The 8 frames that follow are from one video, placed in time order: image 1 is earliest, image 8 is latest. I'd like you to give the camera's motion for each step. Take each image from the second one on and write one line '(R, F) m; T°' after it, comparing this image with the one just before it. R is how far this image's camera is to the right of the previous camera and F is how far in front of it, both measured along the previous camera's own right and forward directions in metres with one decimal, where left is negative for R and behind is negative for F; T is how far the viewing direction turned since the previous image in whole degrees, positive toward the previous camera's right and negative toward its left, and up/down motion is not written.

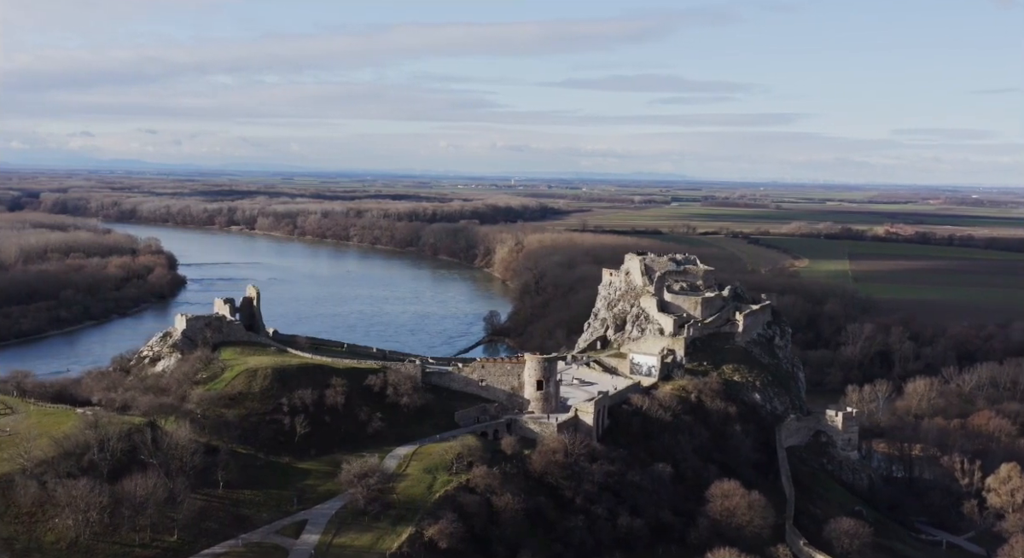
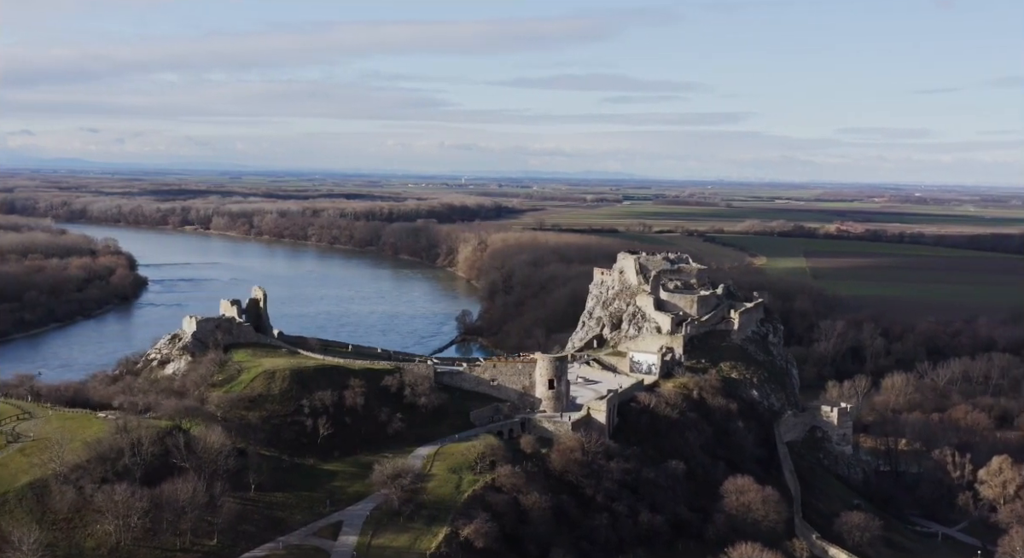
(-2.0, -0.1) m; +3°
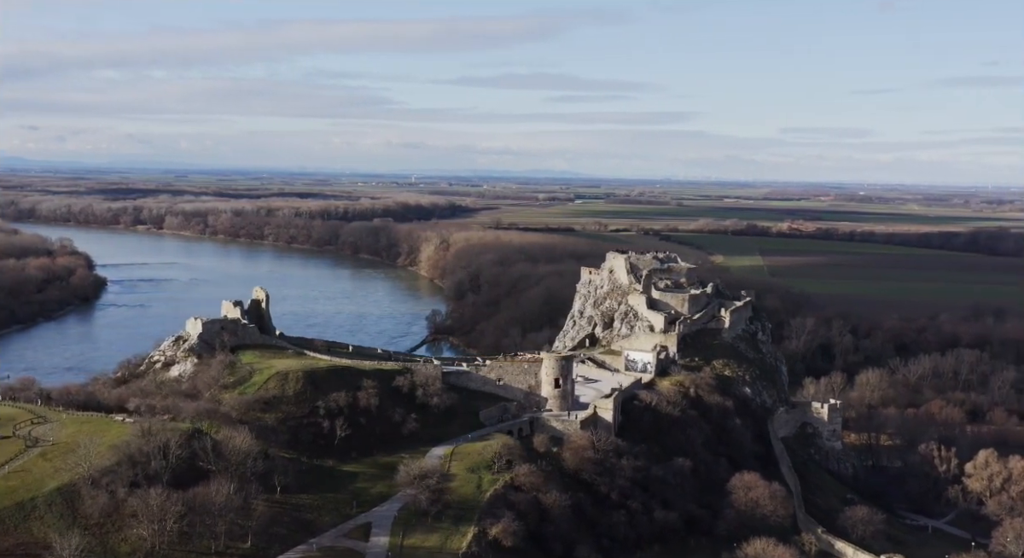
(-1.9, -0.1) m; +3°
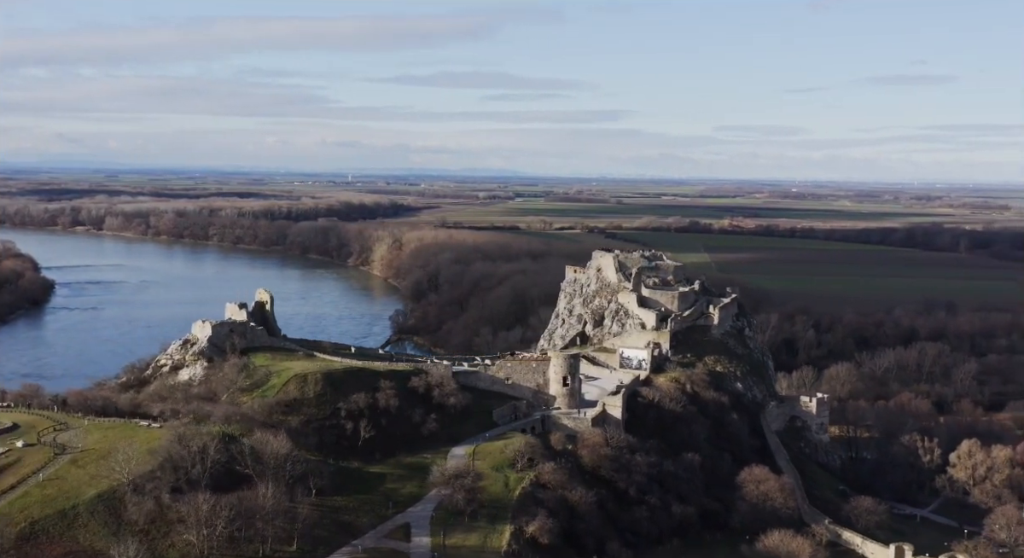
(-2.3, -0.1) m; +3°
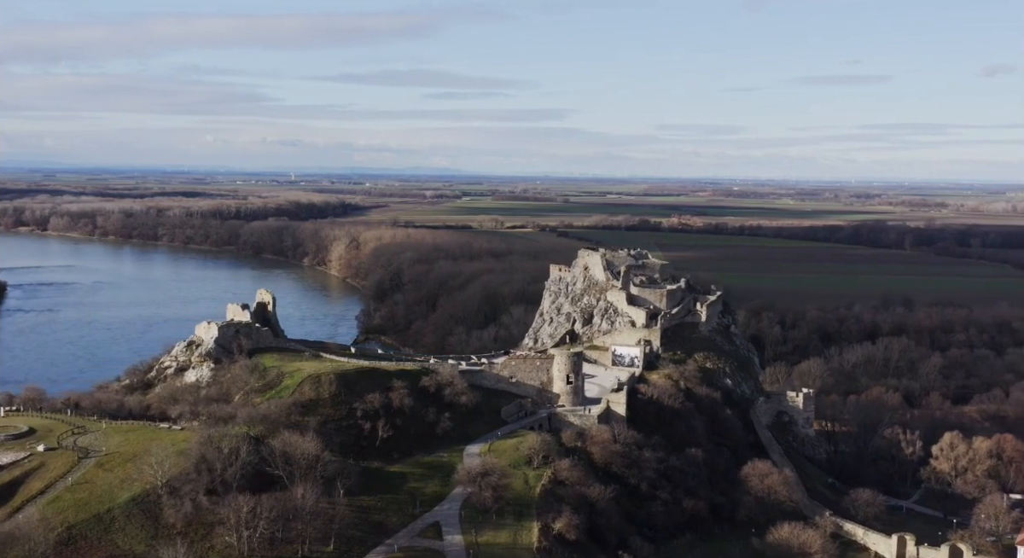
(-2.0, -0.2) m; +3°
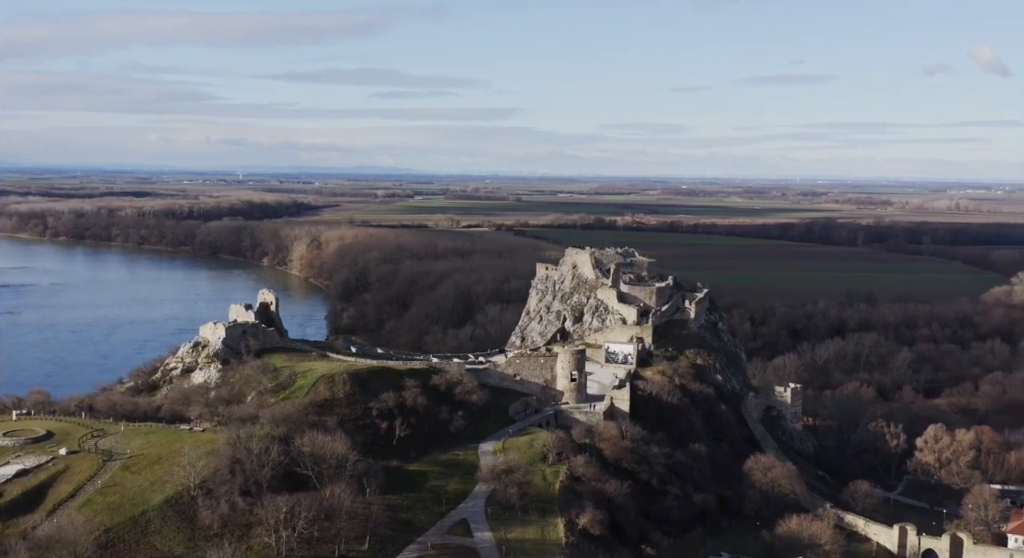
(-1.8, -0.2) m; +3°
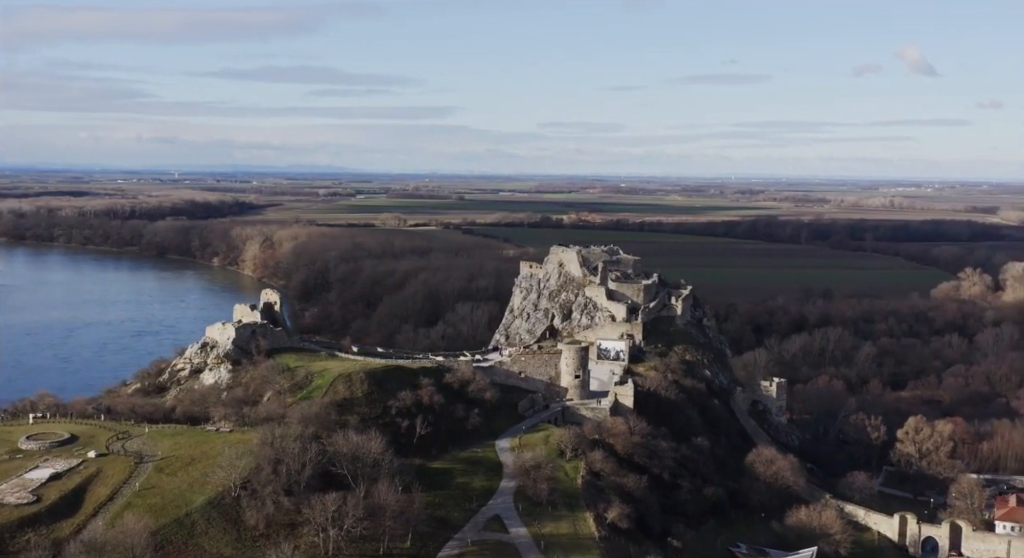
(-2.2, -0.2) m; +3°
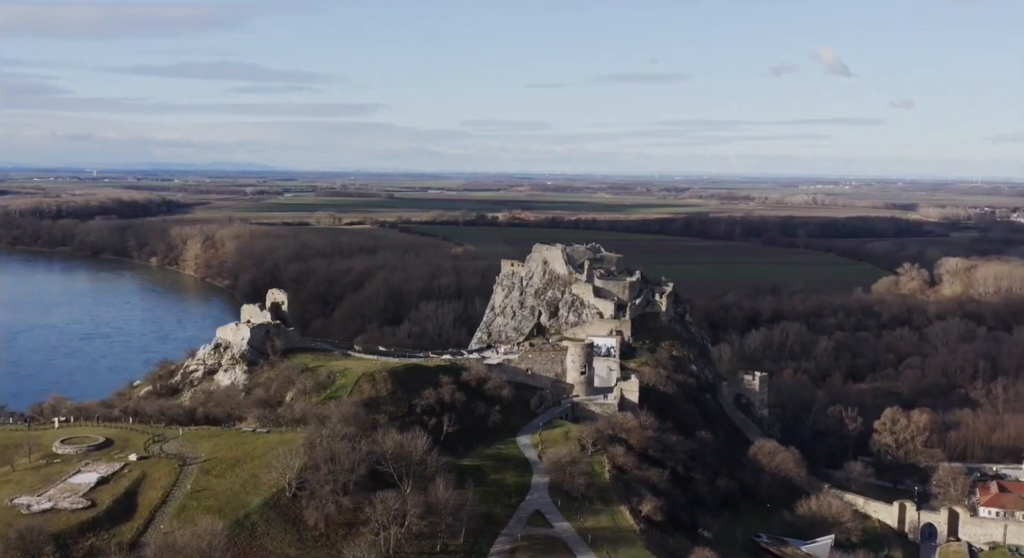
(-2.7, -0.2) m; +4°
